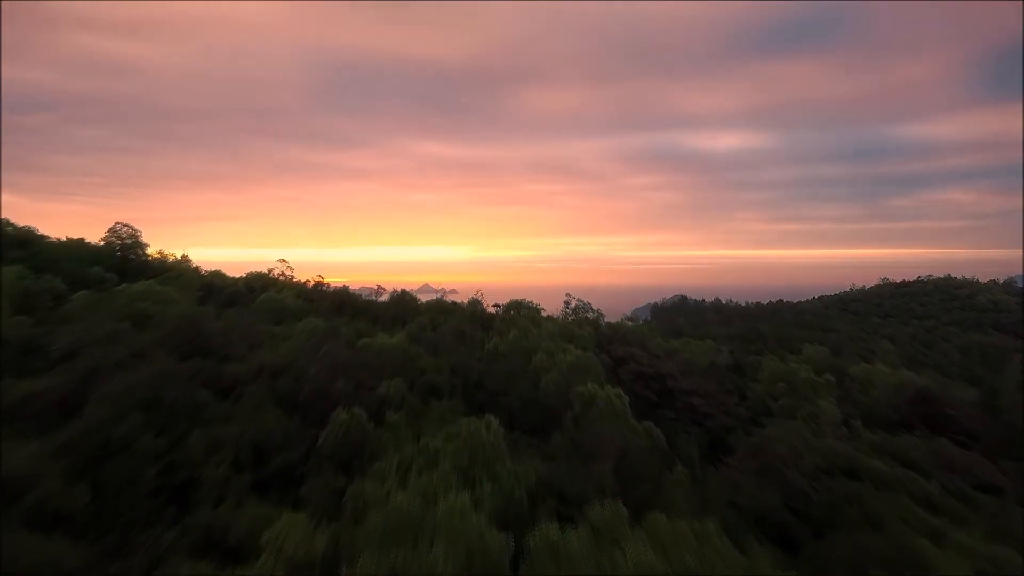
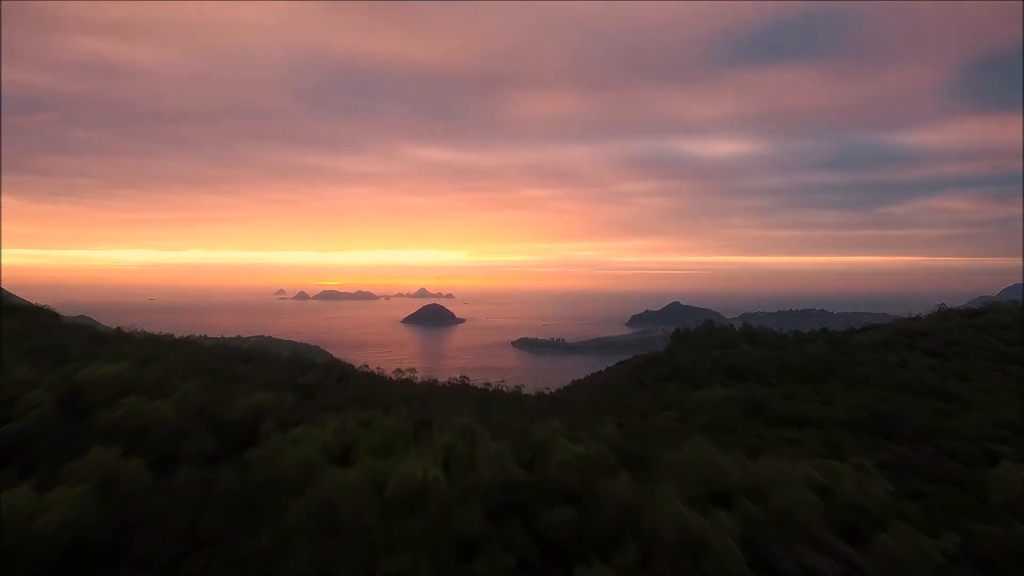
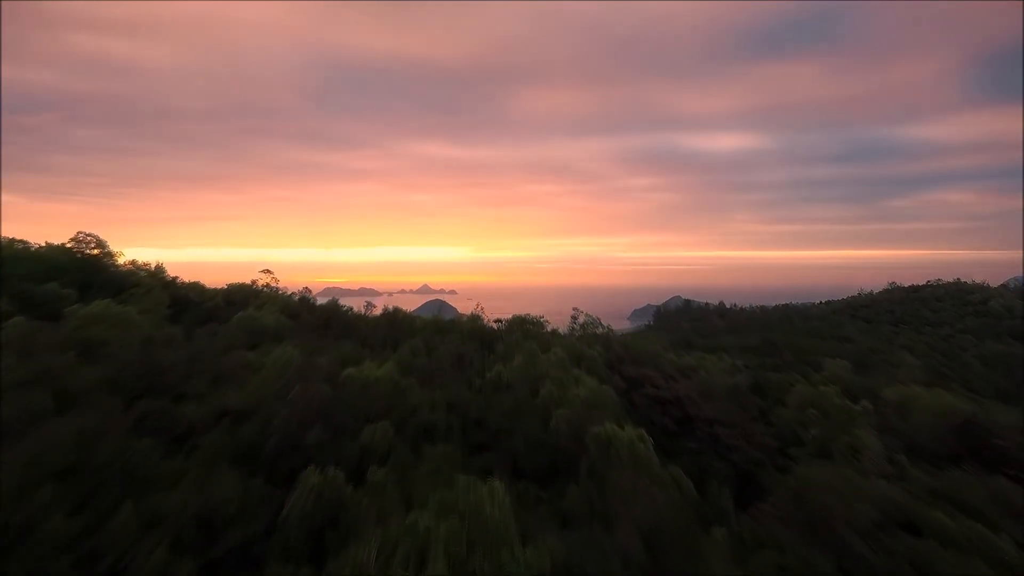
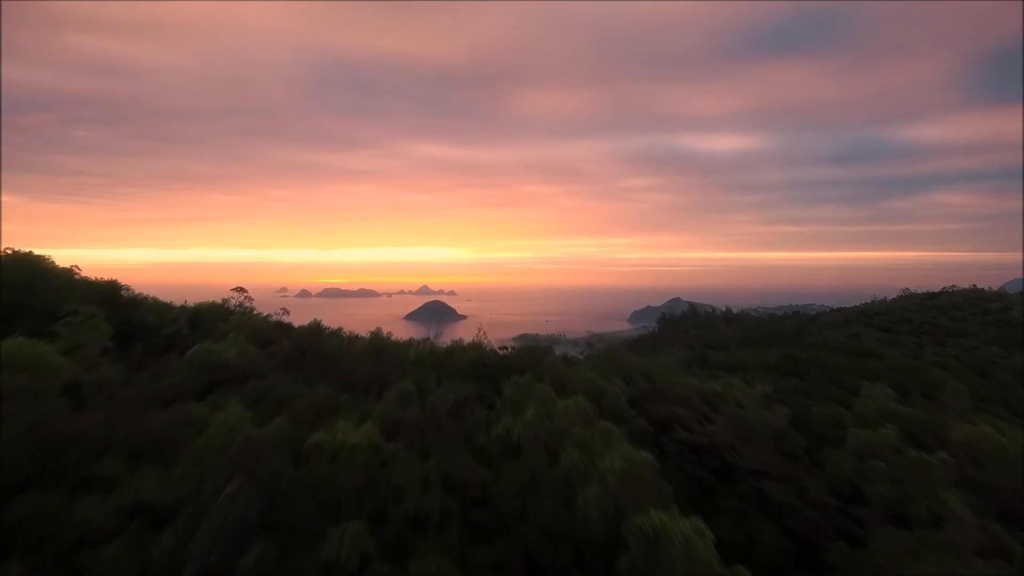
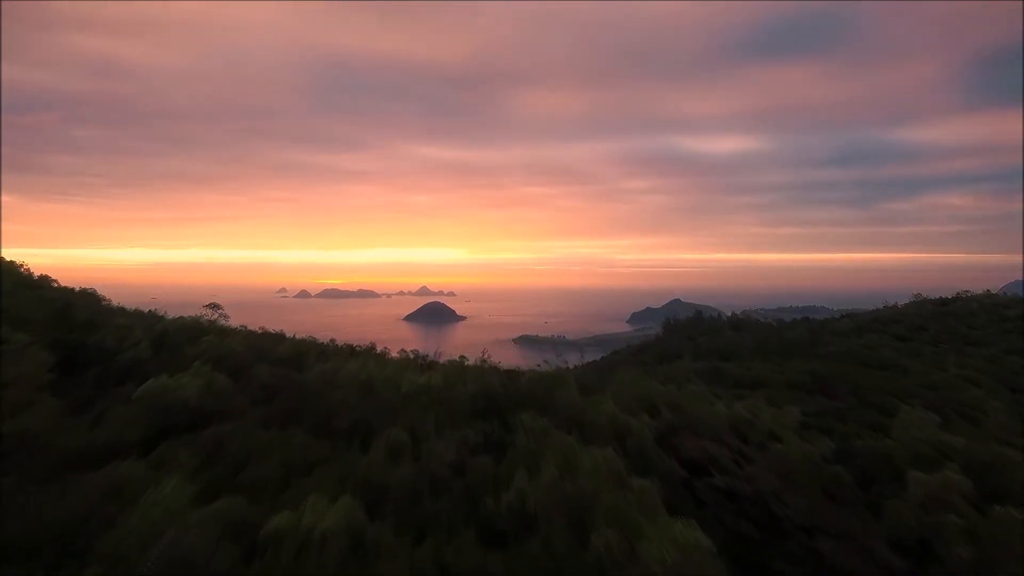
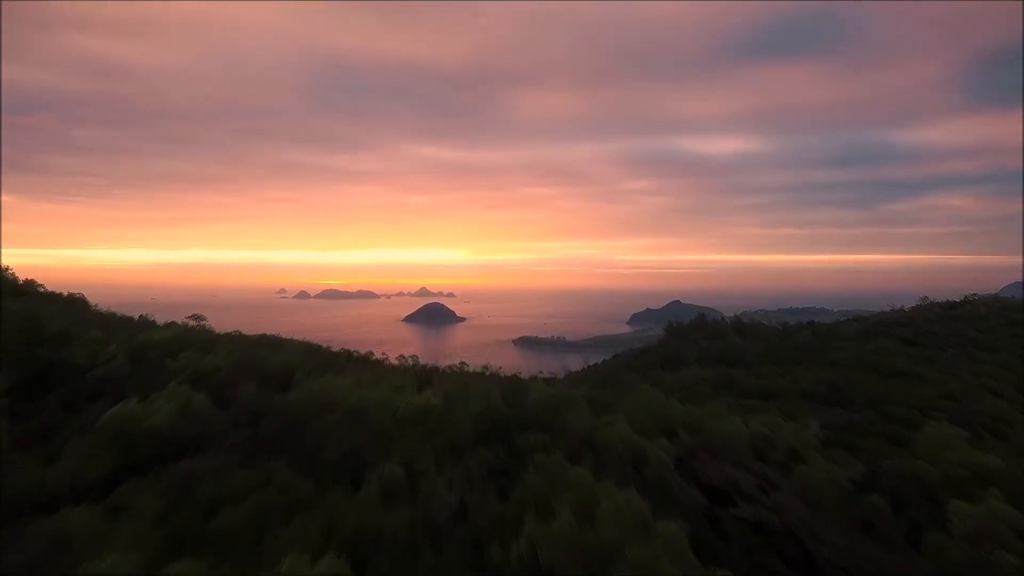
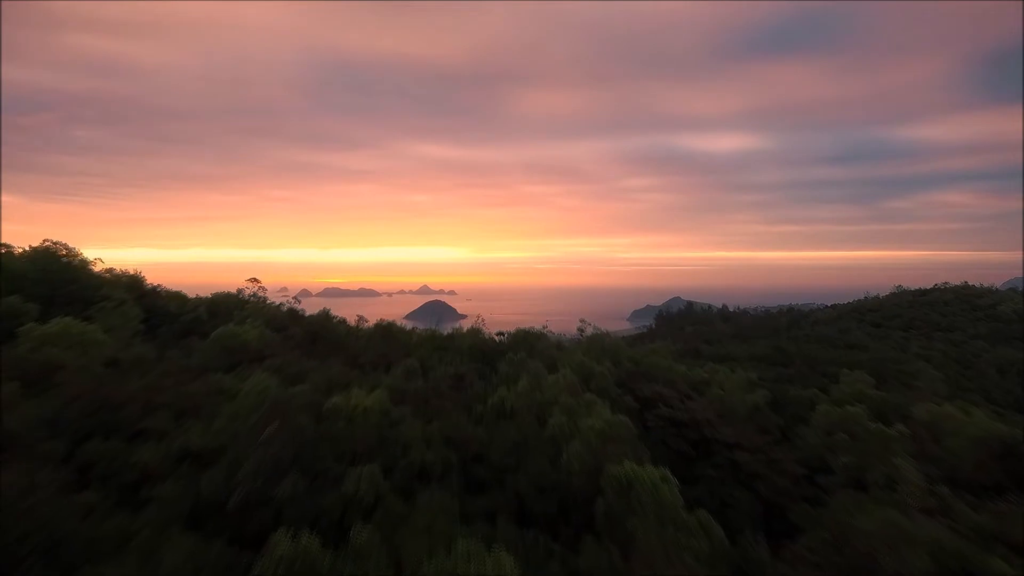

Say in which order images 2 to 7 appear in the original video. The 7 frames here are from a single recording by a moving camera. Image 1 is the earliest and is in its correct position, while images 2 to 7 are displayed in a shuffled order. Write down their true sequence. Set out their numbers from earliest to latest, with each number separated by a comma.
3, 7, 4, 5, 6, 2
